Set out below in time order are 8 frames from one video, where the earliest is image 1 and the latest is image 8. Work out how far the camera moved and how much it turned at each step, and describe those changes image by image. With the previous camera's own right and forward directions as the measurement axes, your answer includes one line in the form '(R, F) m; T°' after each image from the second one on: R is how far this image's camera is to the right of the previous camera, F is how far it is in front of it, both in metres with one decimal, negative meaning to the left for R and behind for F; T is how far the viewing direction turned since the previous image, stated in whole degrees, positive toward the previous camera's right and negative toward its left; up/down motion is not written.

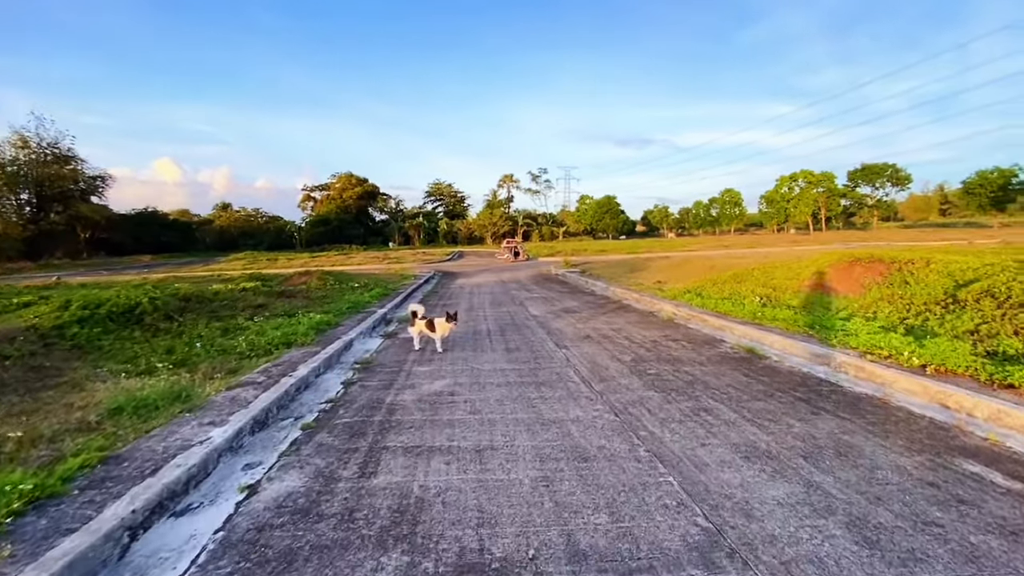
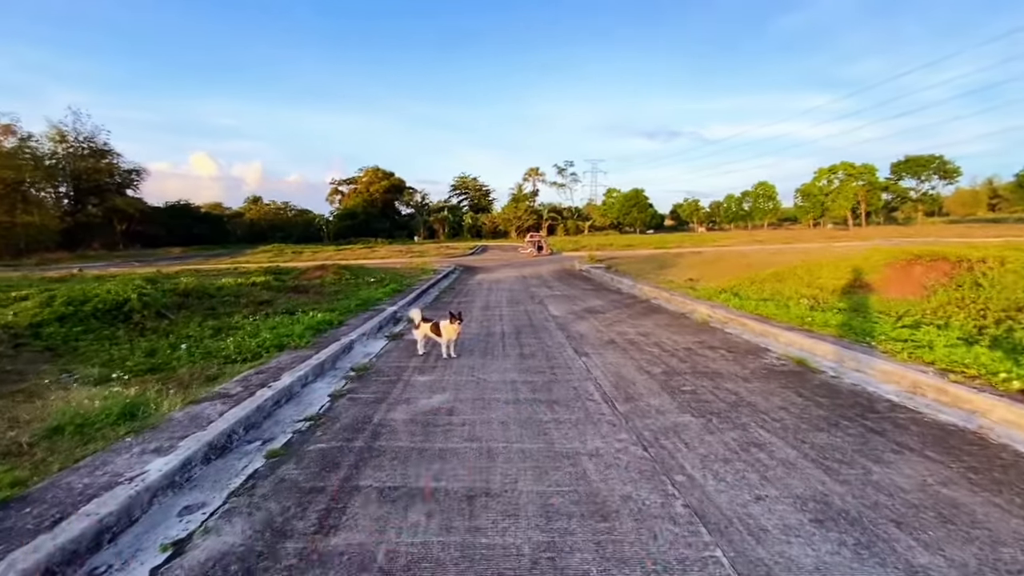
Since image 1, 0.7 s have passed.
(+0.1, +0.7) m; -3°
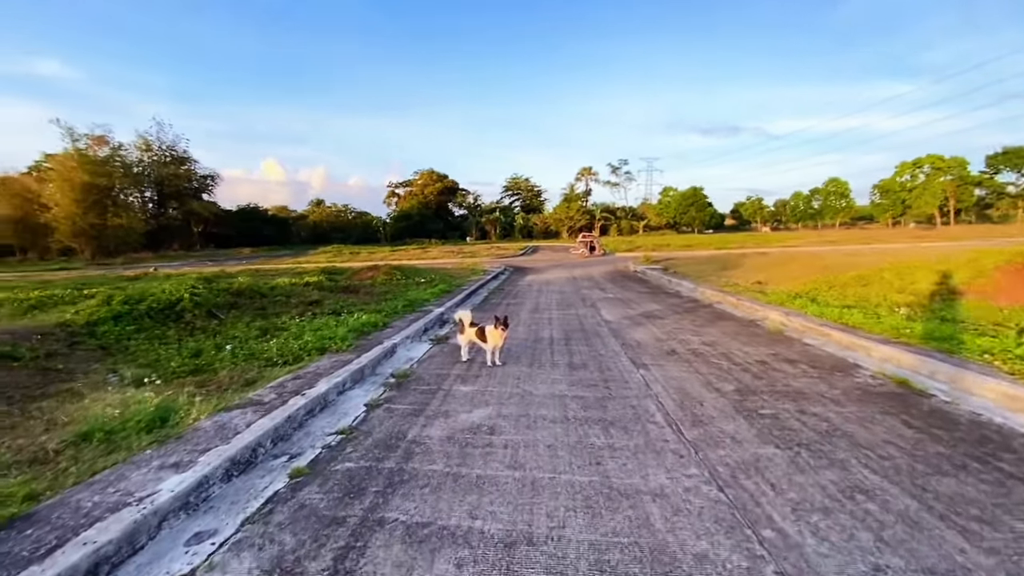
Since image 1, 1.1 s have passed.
(0.0, +0.5) m; -6°
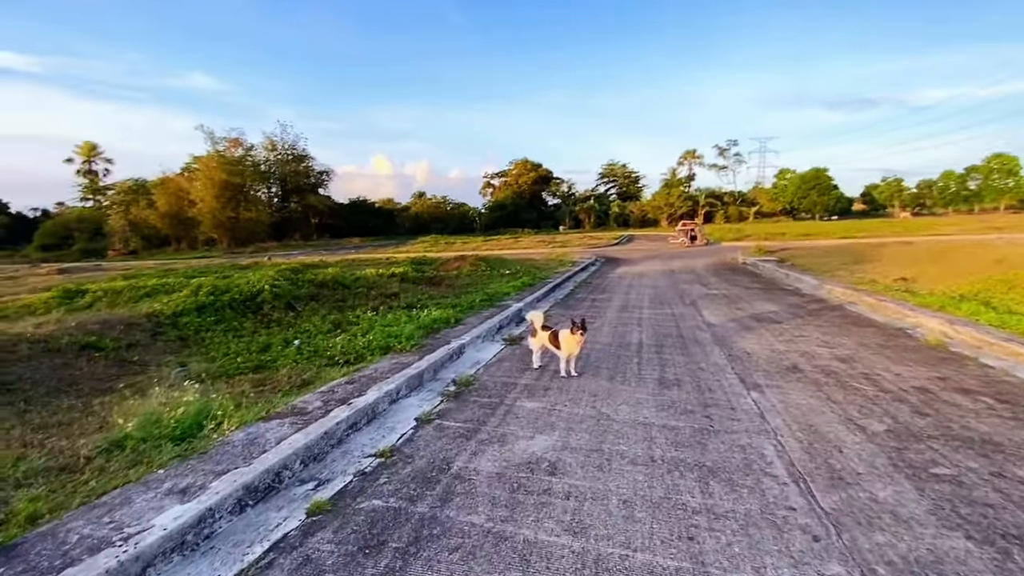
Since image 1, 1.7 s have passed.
(+0.2, +0.8) m; -11°
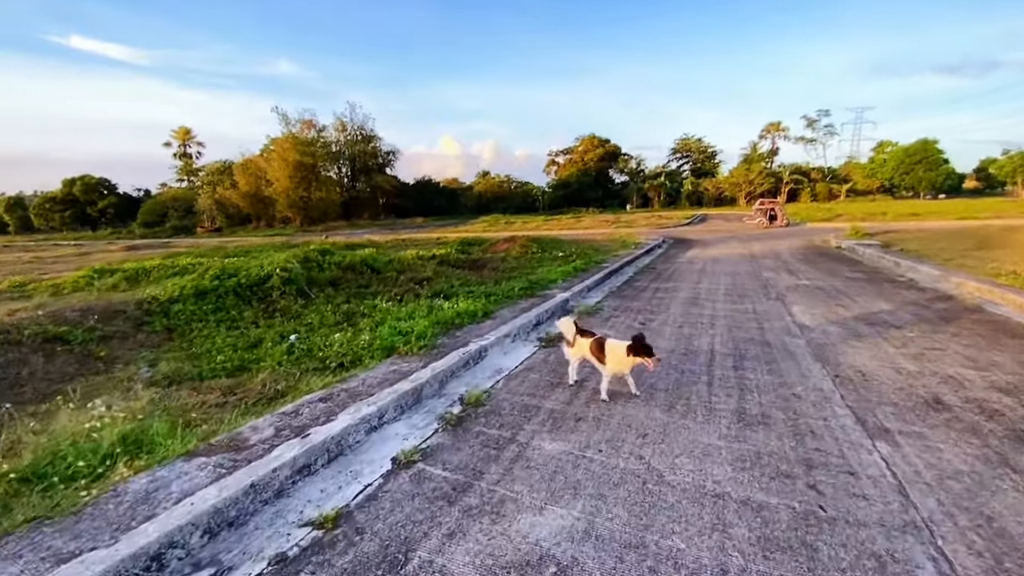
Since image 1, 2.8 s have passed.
(+0.3, +1.2) m; -8°
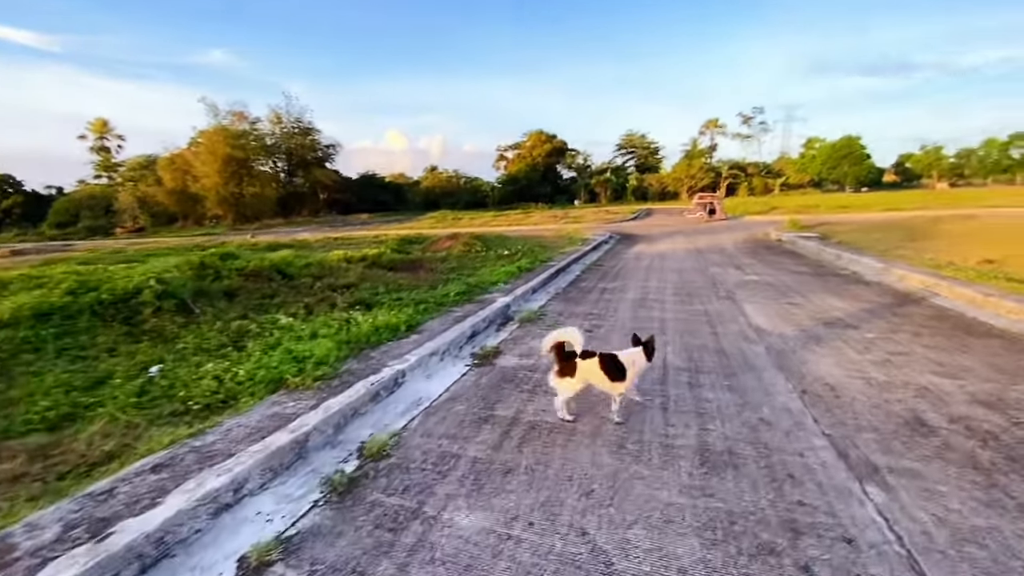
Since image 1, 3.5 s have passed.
(+0.3, +0.8) m; +6°
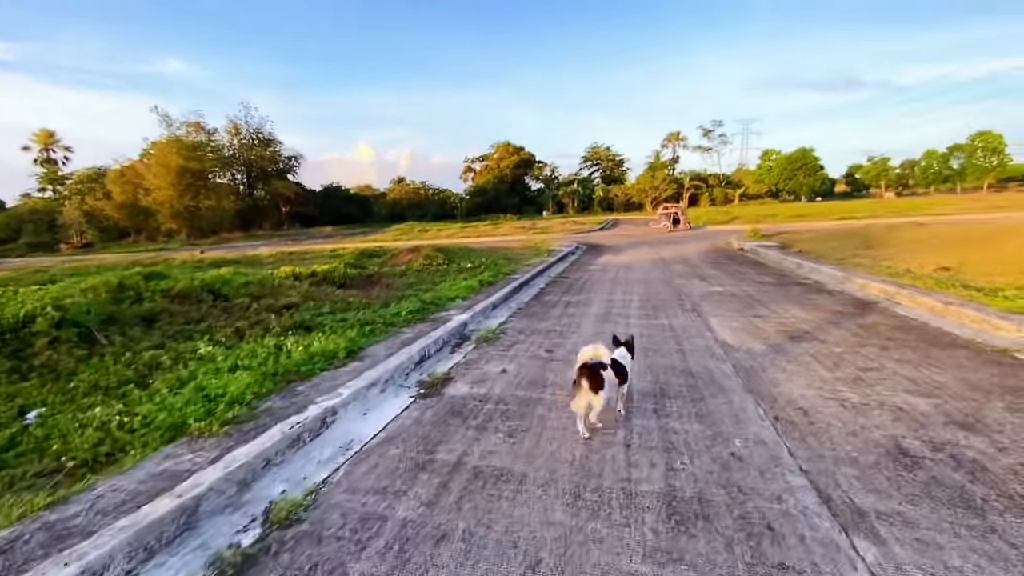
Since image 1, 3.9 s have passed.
(+0.2, +0.4) m; +4°
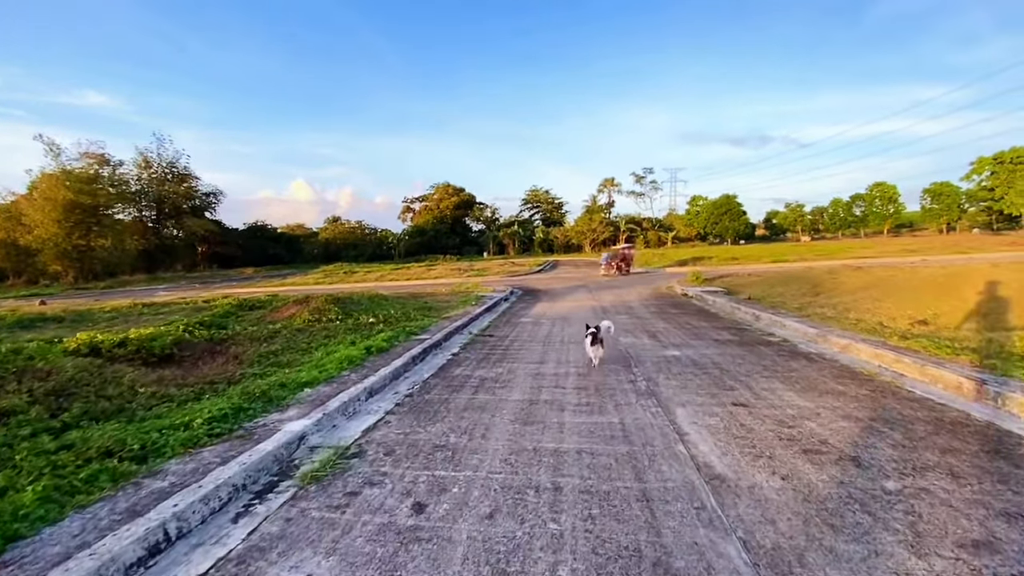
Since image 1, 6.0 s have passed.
(+0.6, +2.1) m; +7°
